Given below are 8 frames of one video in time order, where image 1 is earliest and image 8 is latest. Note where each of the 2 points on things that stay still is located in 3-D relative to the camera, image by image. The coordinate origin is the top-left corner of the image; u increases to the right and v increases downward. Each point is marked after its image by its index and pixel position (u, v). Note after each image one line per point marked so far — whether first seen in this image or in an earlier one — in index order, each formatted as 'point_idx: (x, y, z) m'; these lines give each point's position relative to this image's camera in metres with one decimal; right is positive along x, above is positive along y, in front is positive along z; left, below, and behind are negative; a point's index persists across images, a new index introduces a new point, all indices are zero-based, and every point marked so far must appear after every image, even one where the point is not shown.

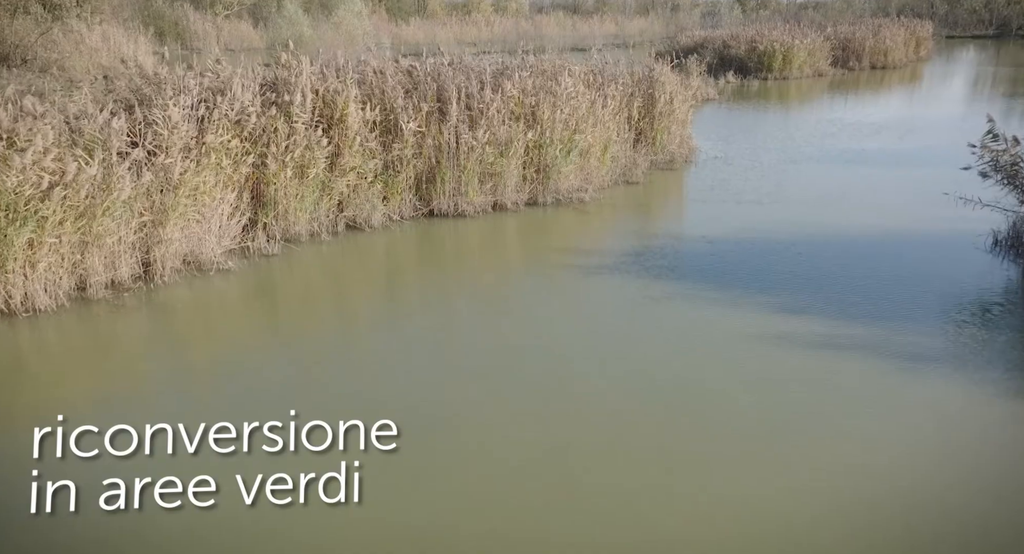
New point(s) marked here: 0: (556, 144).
0: (+0.3, +1.0, +7.6) m
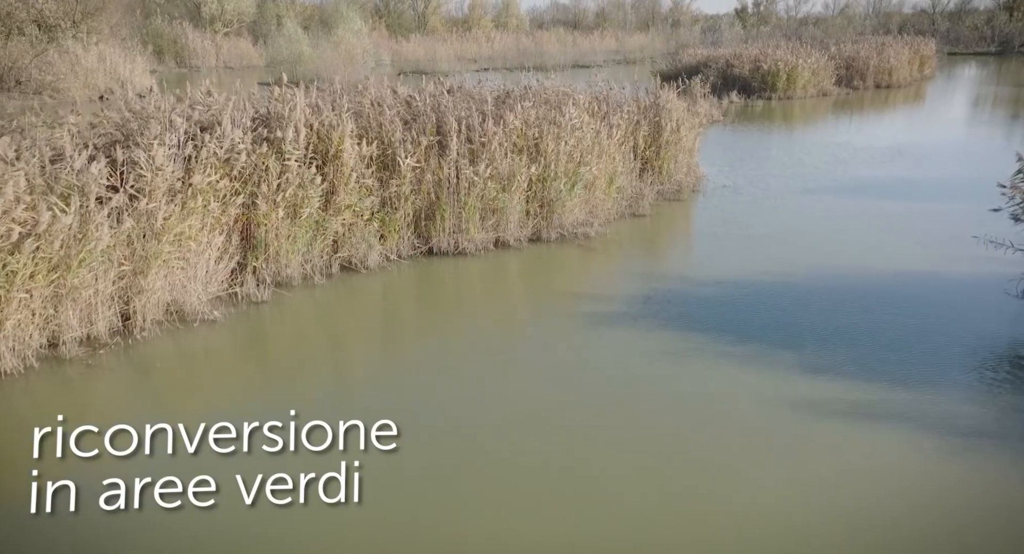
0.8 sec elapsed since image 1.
0: (+0.4, +0.7, +7.3) m
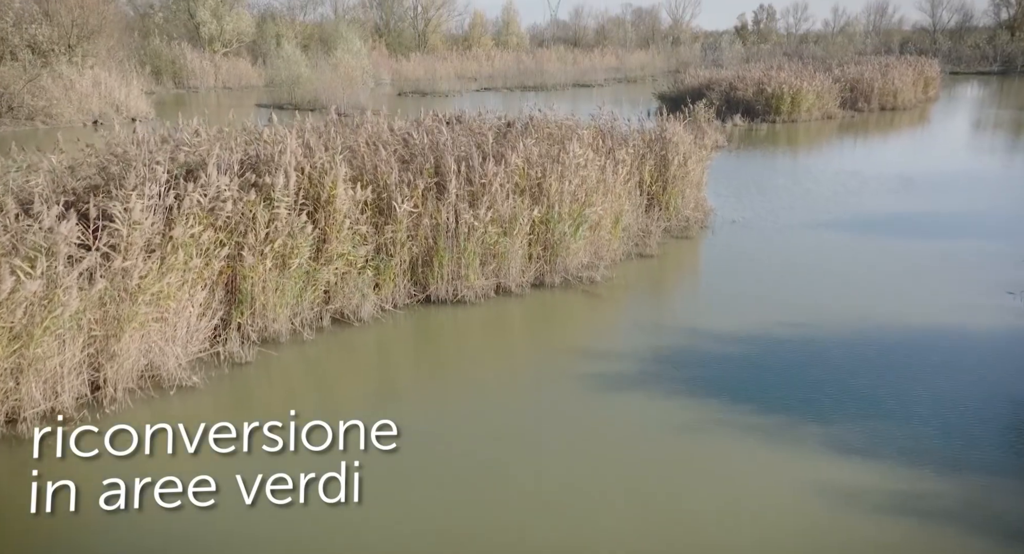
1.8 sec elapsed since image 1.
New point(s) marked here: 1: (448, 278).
0: (+0.4, +0.4, +7.0) m
1: (-0.4, 0.0, +6.4) m
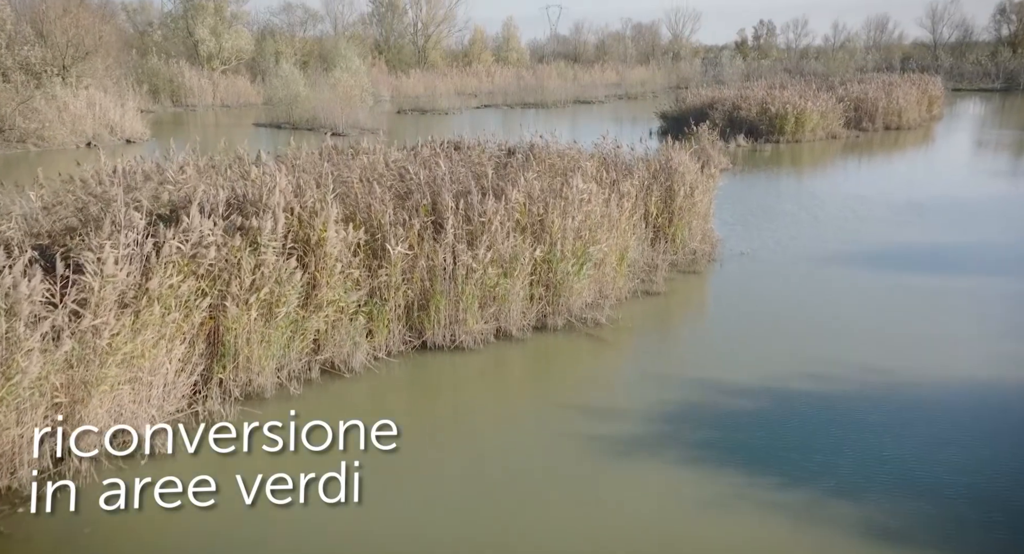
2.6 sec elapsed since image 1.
0: (+0.4, +0.1, +6.7) m
1: (-0.4, -0.3, +6.0) m
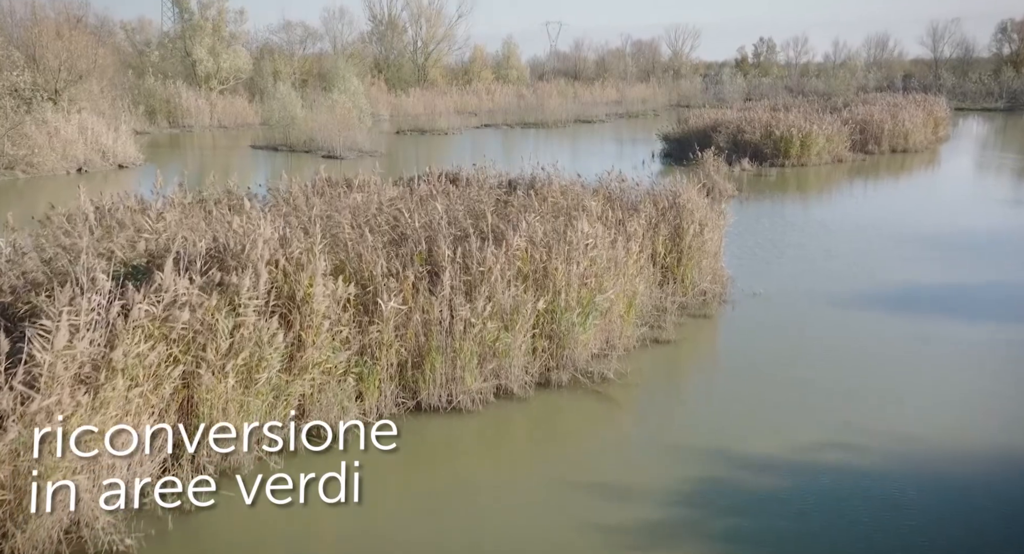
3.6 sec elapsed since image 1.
0: (+0.4, -0.2, +6.3) m
1: (-0.4, -0.6, +5.6) m
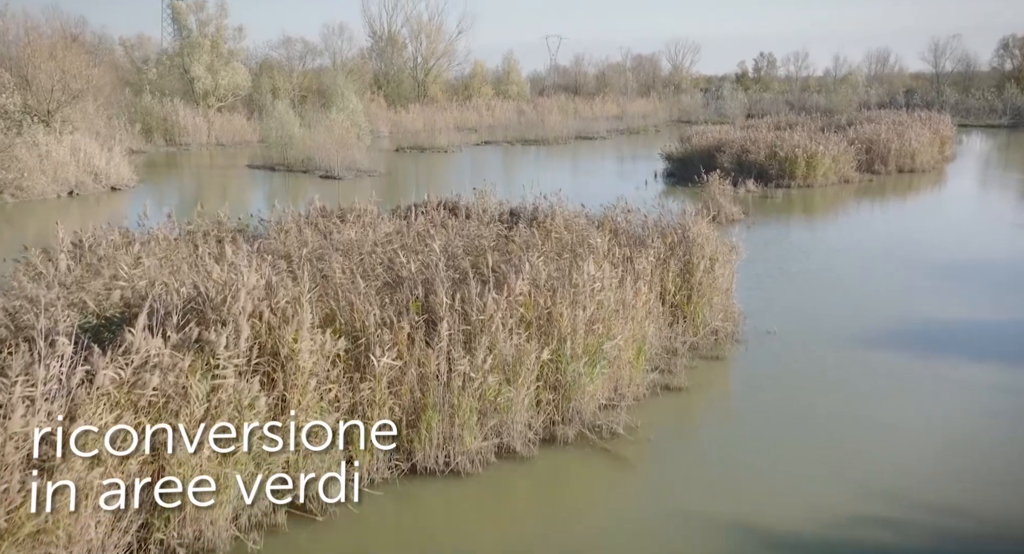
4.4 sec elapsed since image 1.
0: (+0.4, -0.5, +5.8) m
1: (-0.4, -0.9, +5.2) m
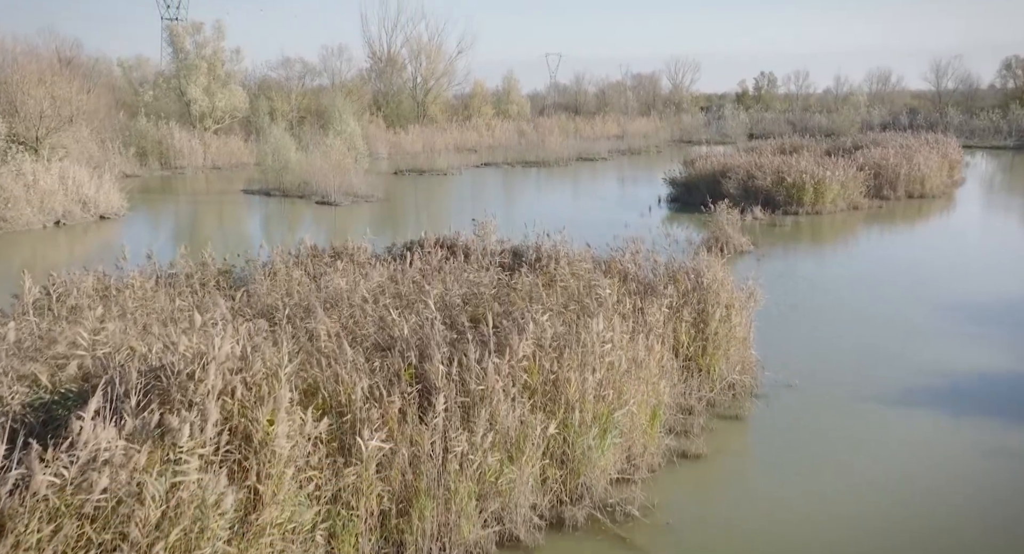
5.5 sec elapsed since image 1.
0: (+0.4, -0.8, +5.3) m
1: (-0.4, -1.2, +4.6) m
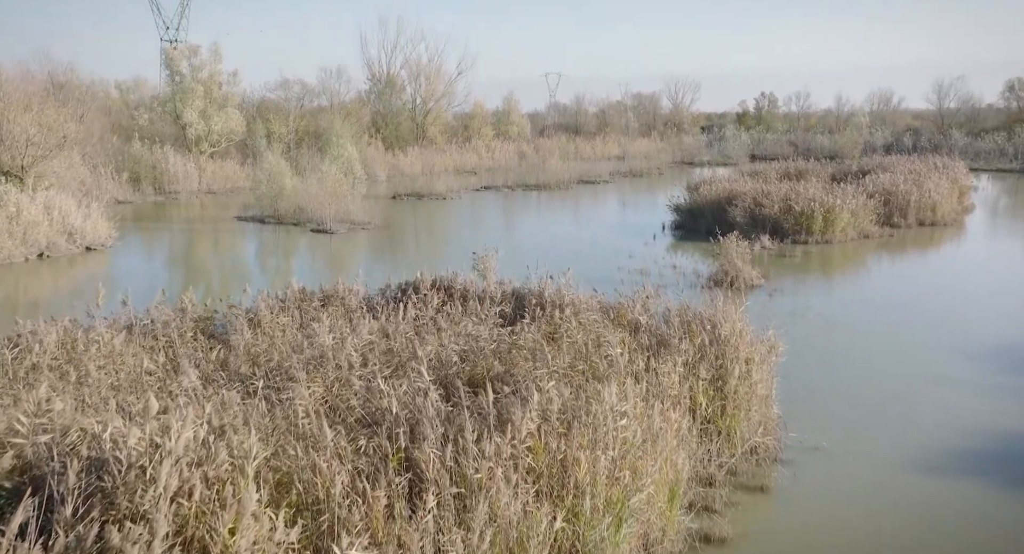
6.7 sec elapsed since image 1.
0: (+0.4, -1.2, +4.7) m
1: (-0.4, -1.5, +4.0) m
